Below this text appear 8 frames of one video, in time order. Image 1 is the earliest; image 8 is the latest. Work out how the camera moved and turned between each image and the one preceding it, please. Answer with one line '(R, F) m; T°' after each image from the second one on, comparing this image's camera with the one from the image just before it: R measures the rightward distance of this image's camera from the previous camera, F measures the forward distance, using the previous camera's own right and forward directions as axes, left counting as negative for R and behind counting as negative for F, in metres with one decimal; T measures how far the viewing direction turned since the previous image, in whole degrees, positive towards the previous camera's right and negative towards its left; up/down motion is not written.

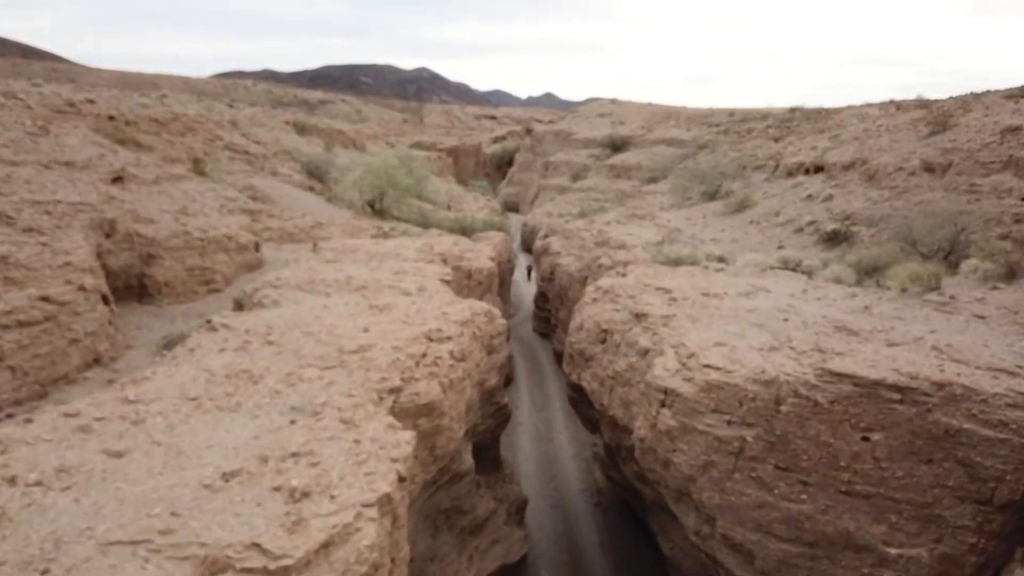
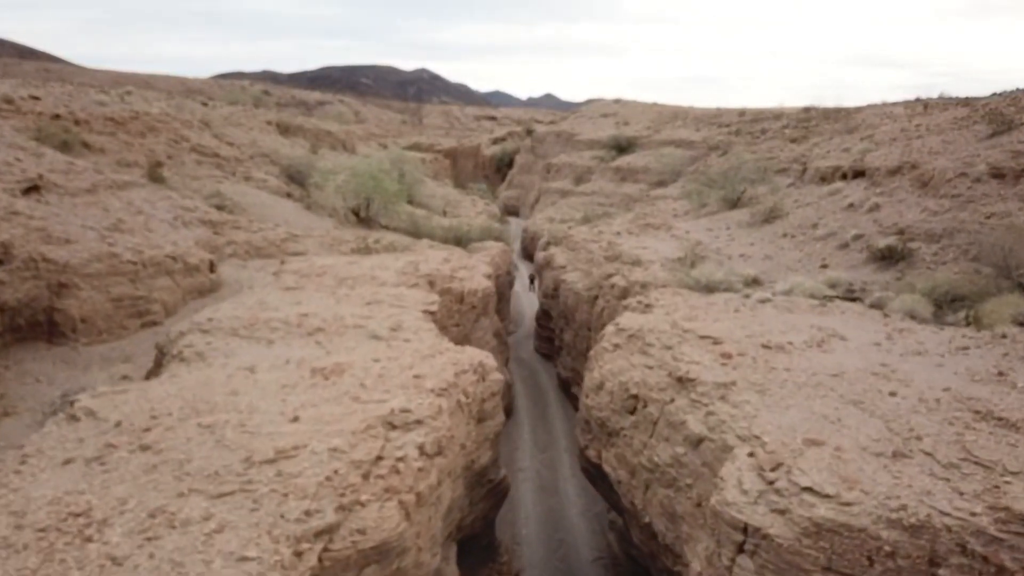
(0.0, +1.8) m; 0°
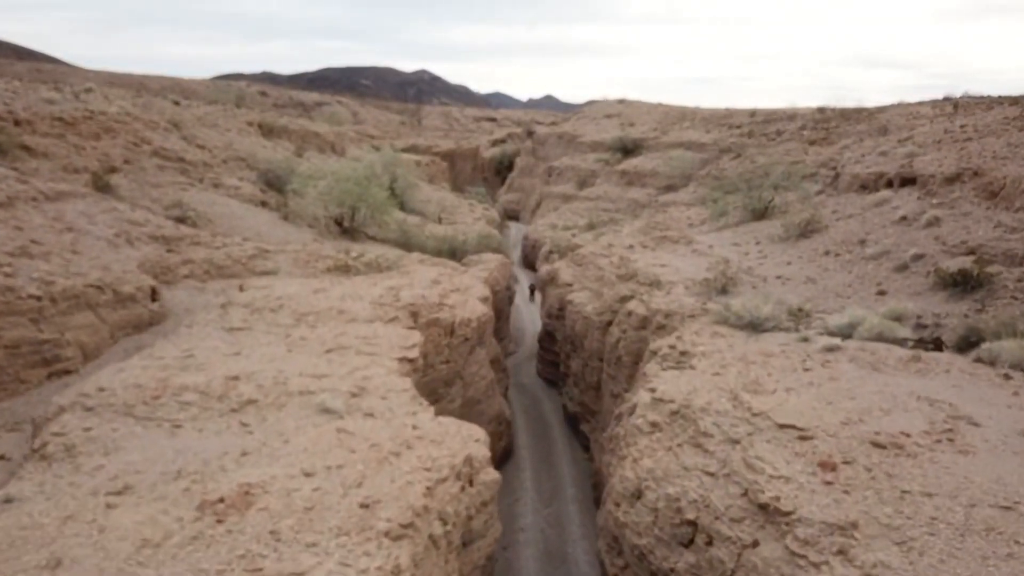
(0.0, +1.7) m; 0°
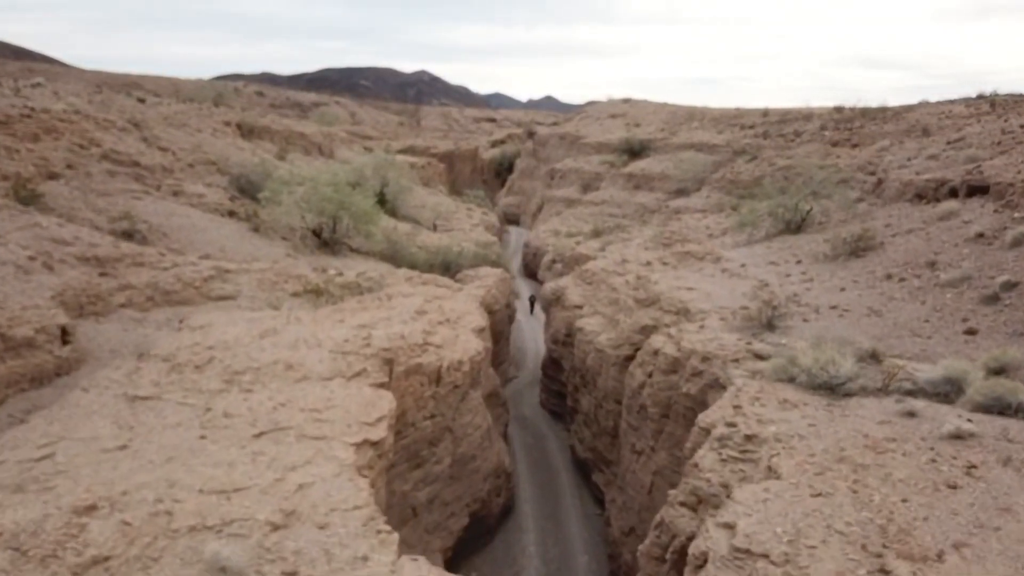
(0.0, +1.7) m; 0°
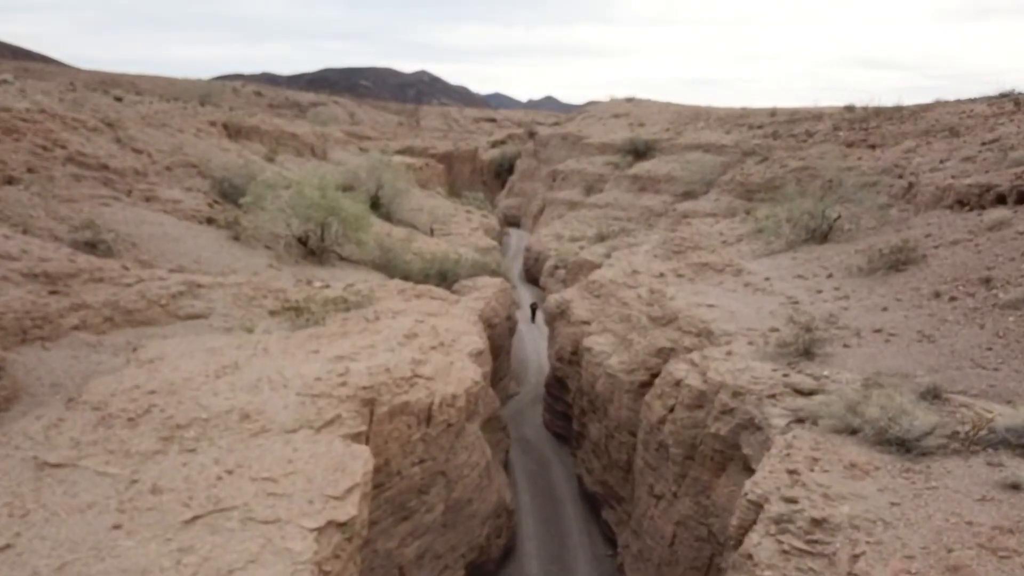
(0.0, +1.0) m; 0°
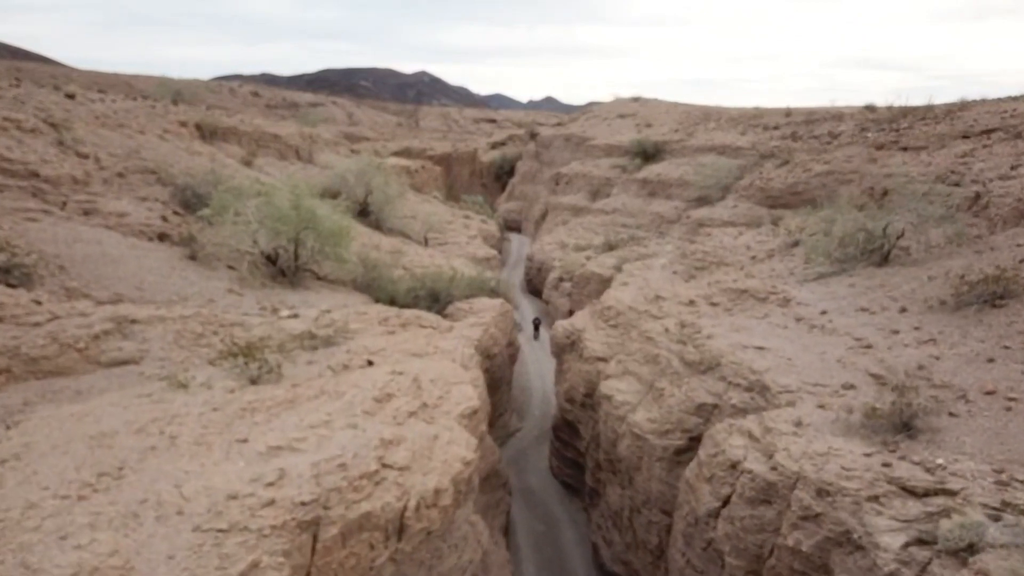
(0.0, +1.7) m; 0°
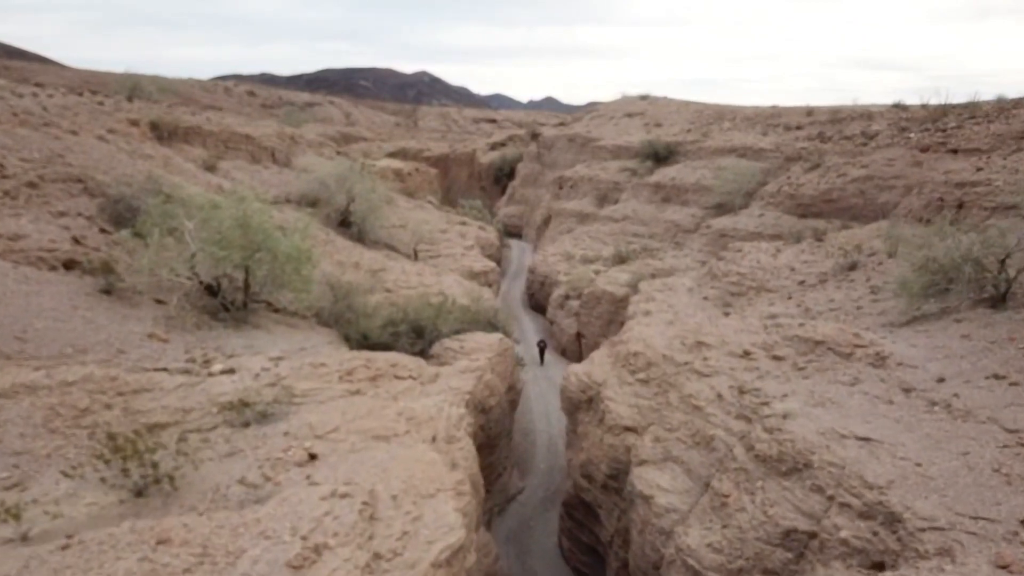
(0.0, +2.2) m; 0°
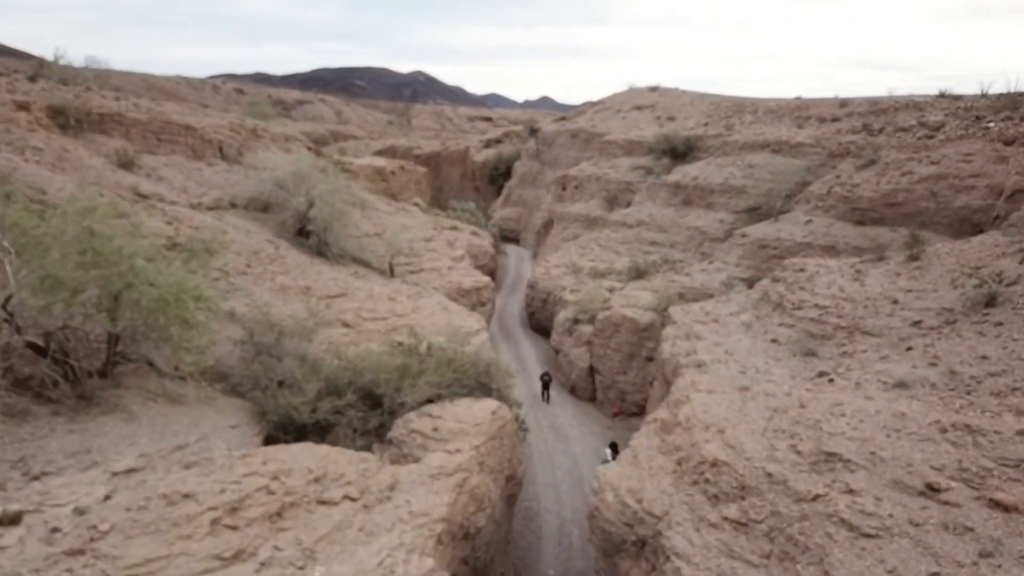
(0.0, +3.2) m; 0°
